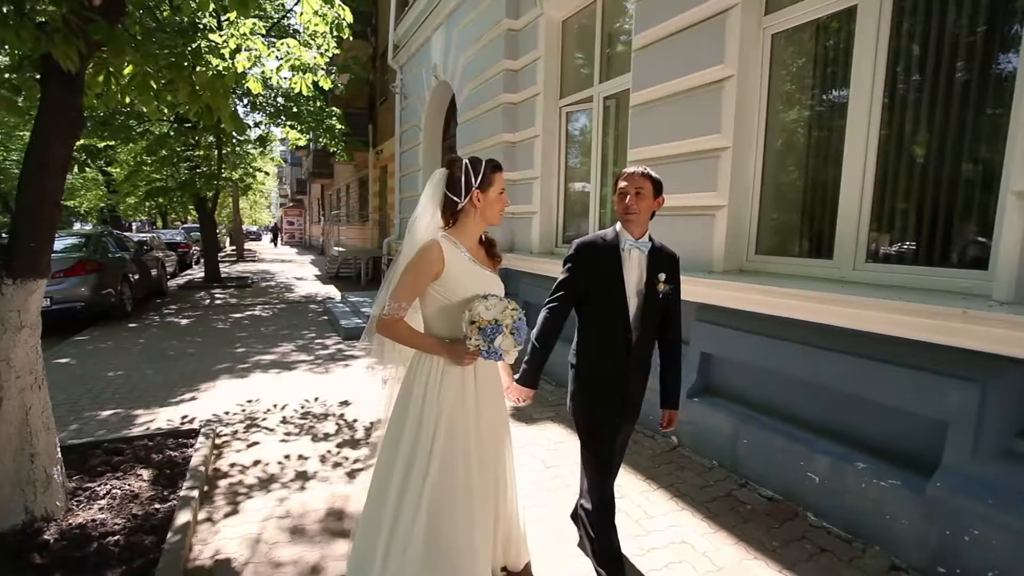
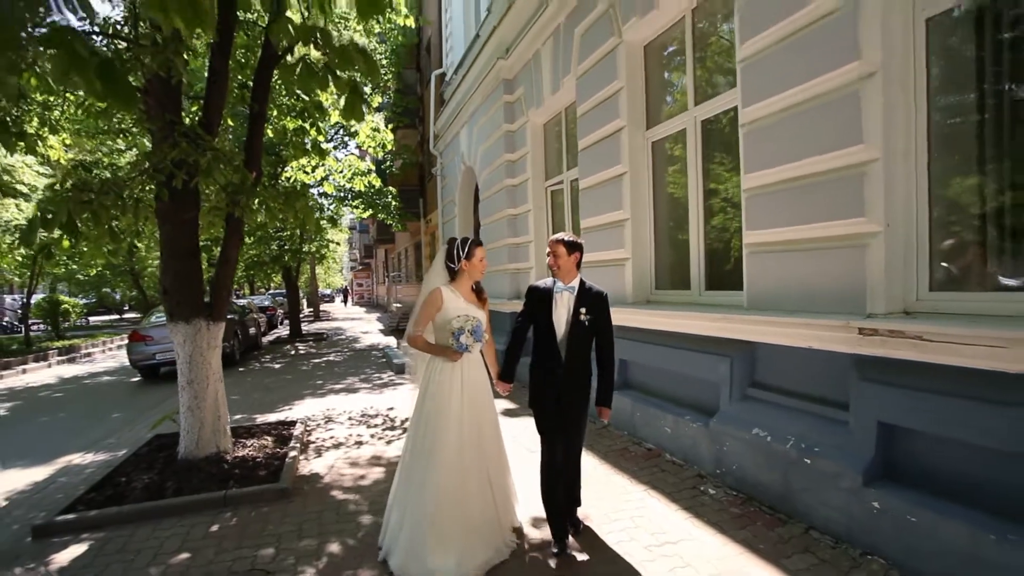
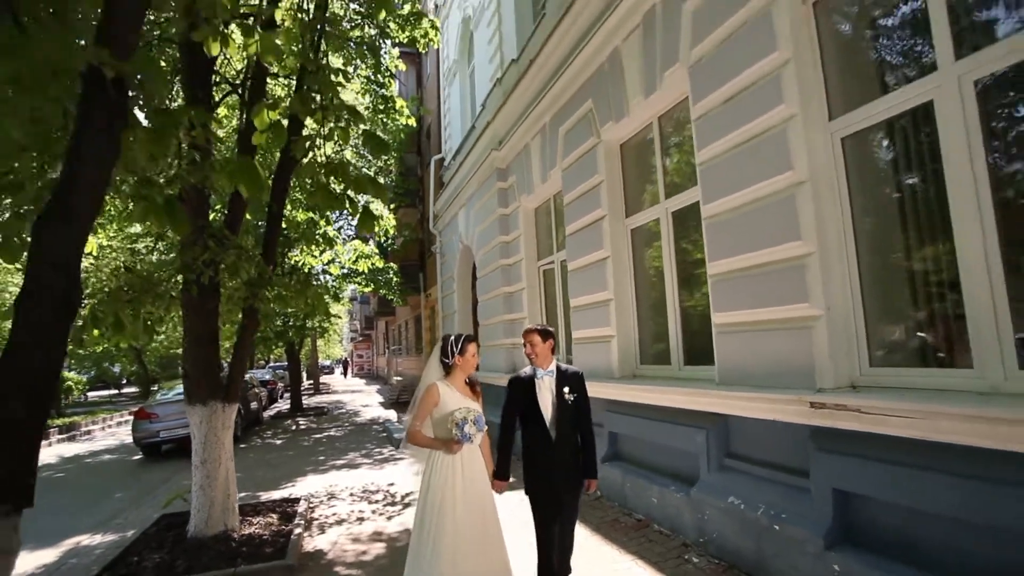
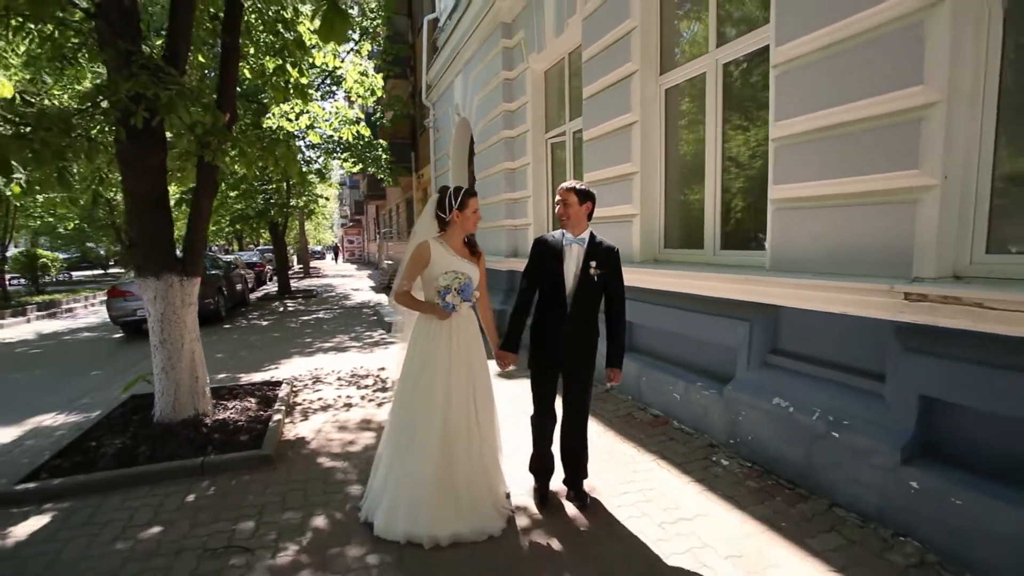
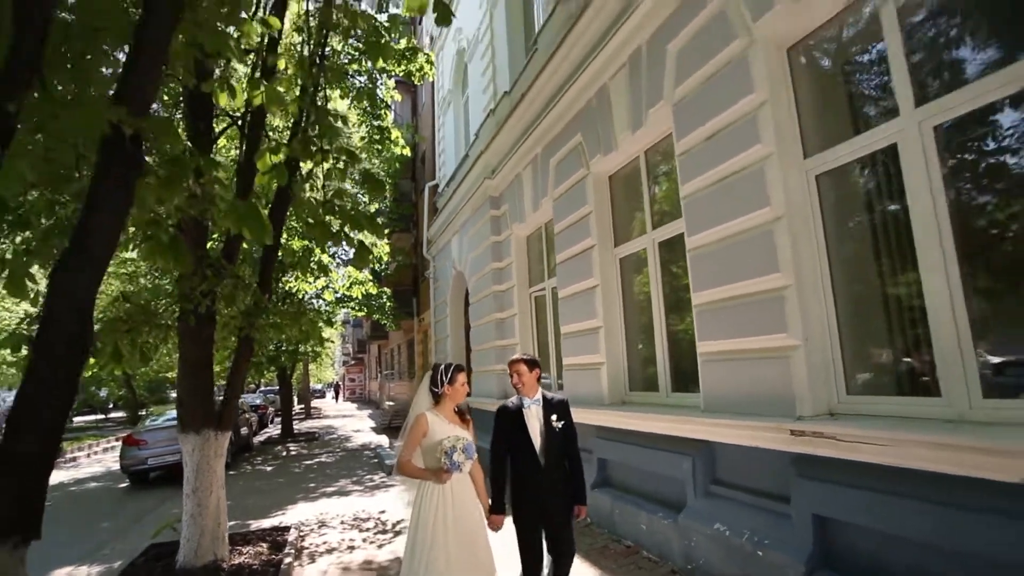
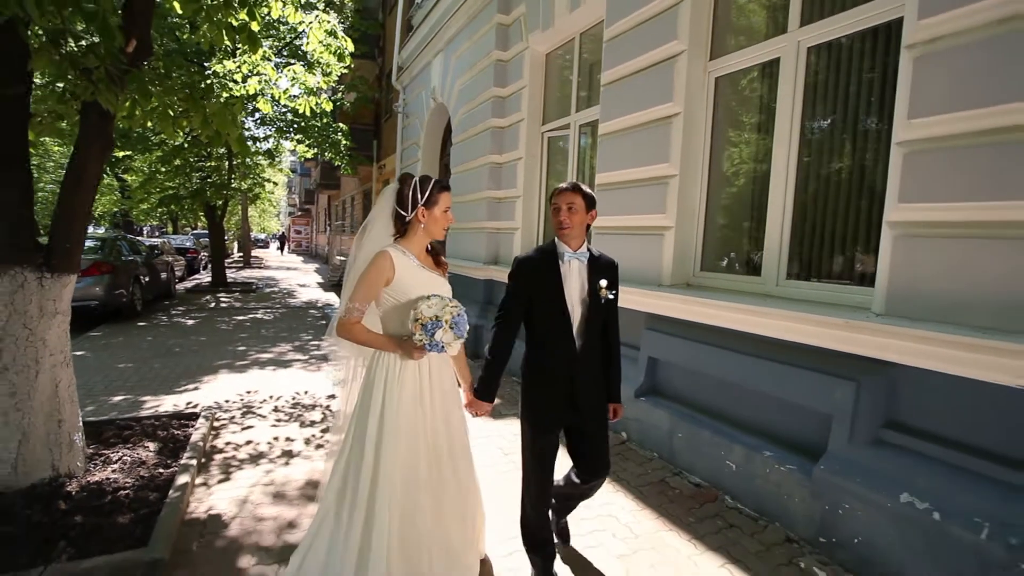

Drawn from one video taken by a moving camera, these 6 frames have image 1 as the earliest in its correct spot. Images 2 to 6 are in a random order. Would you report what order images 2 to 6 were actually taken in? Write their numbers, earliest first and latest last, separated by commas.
6, 4, 2, 3, 5
